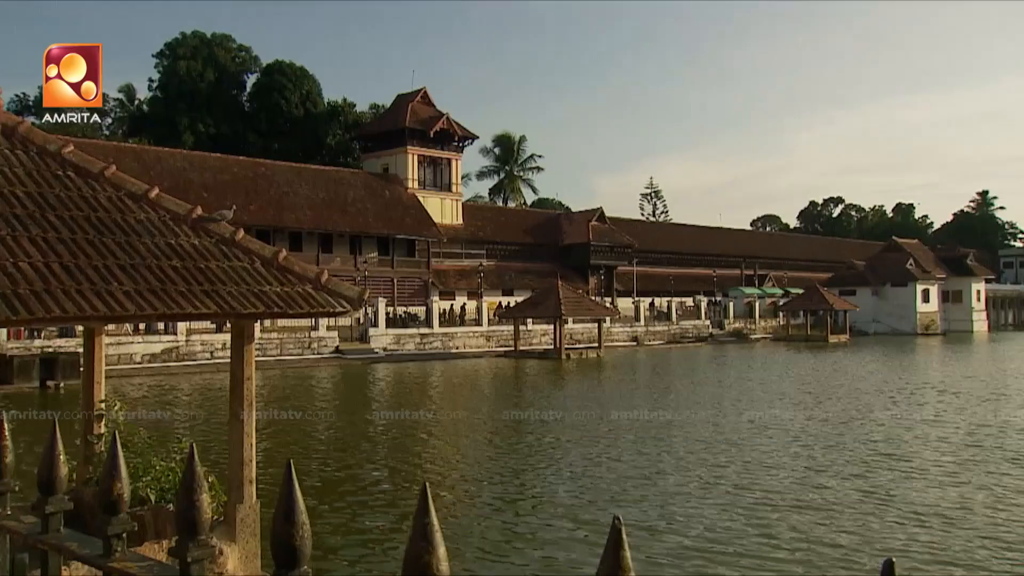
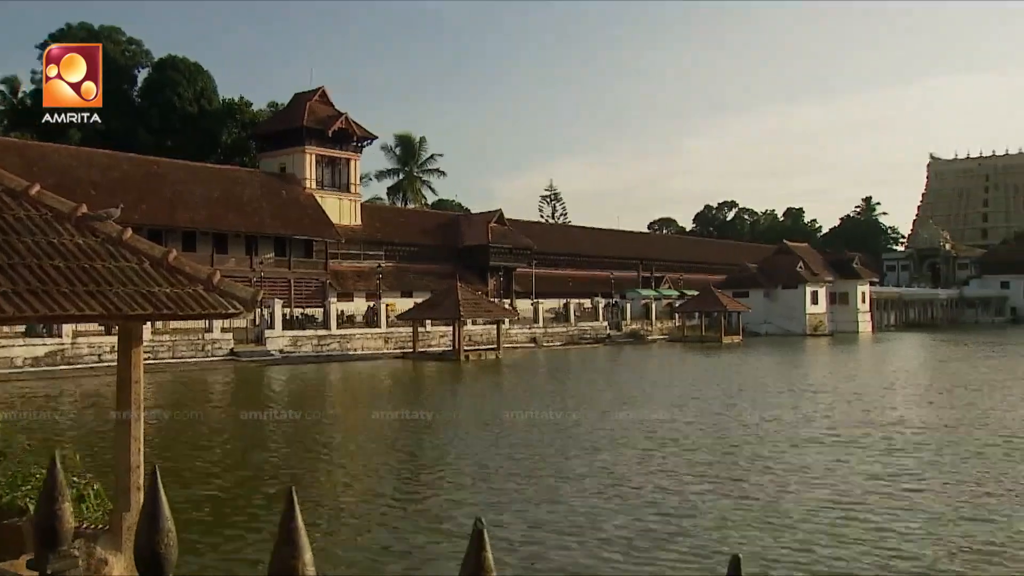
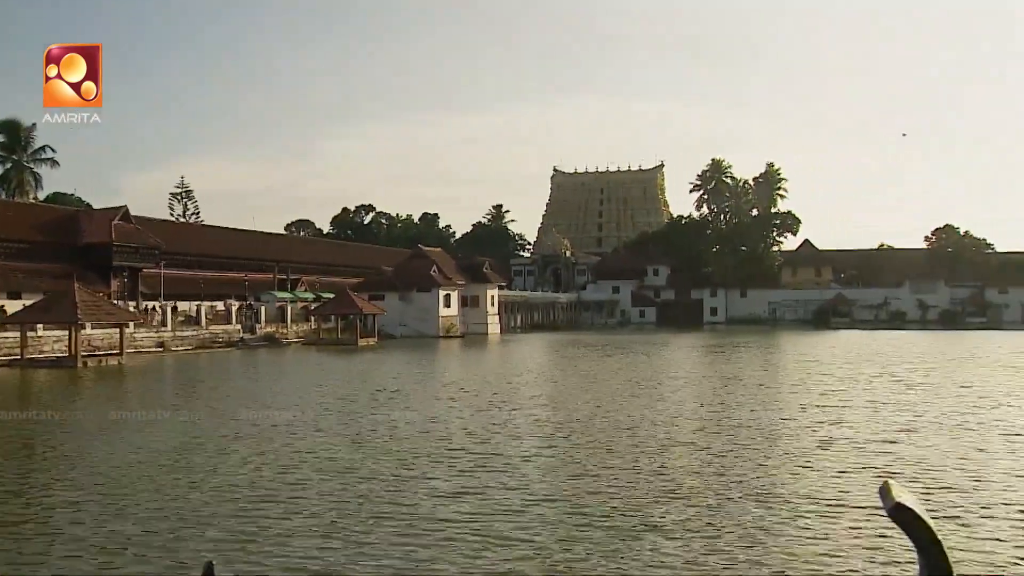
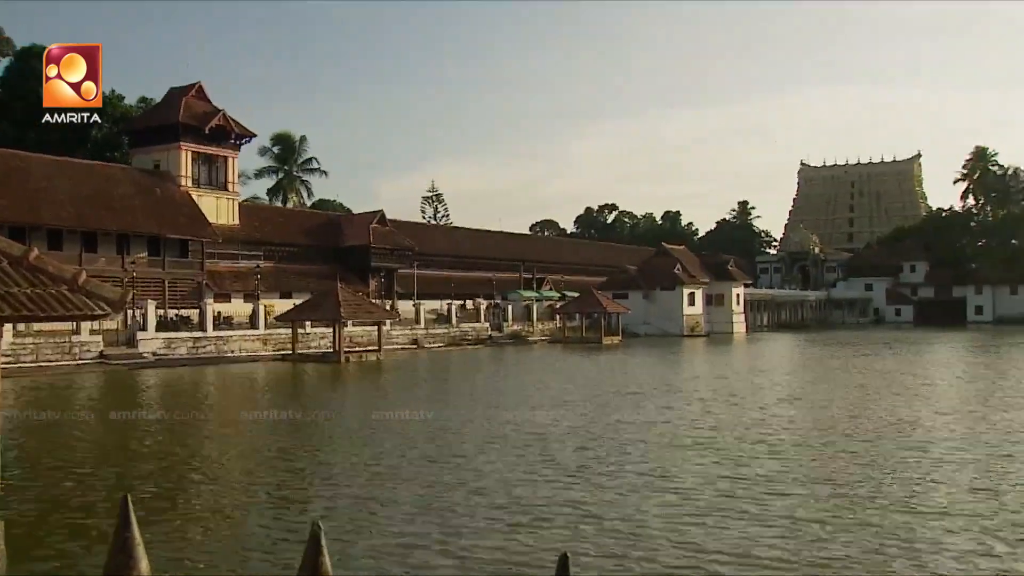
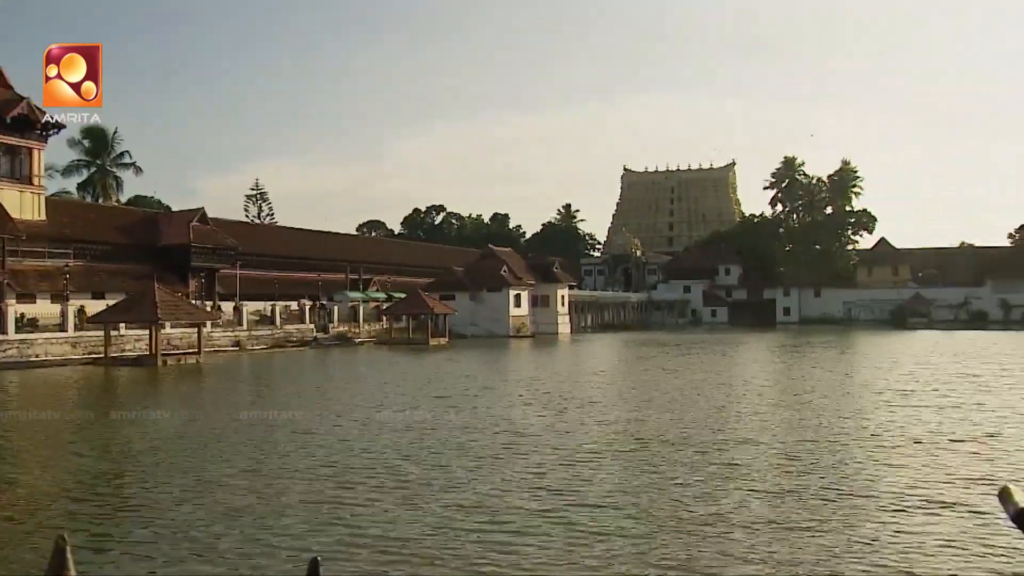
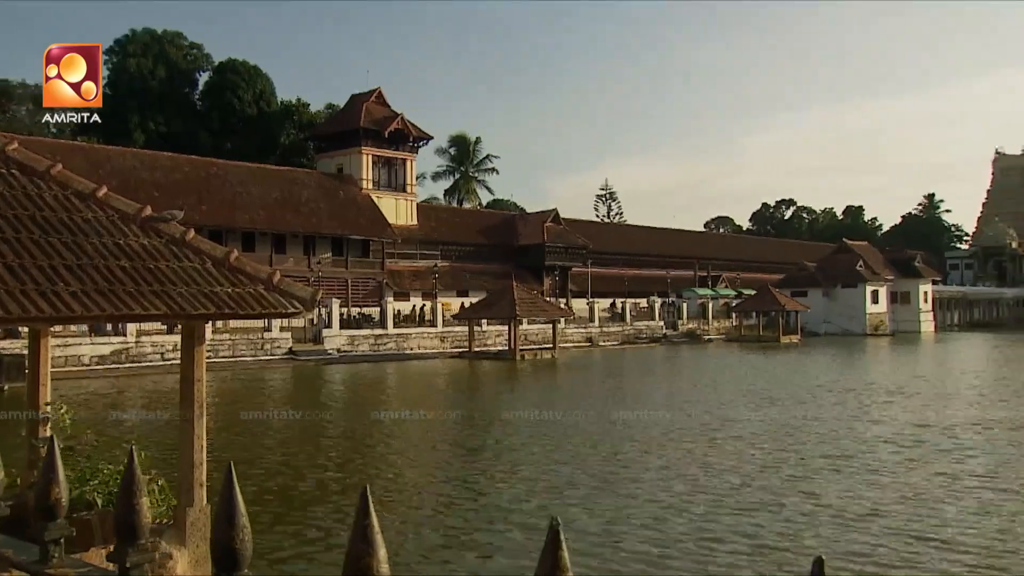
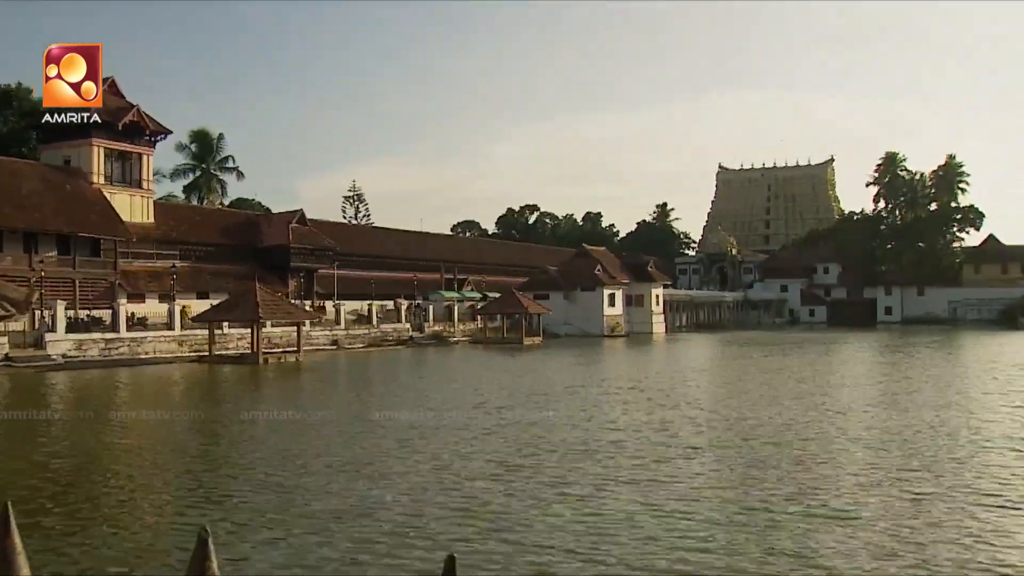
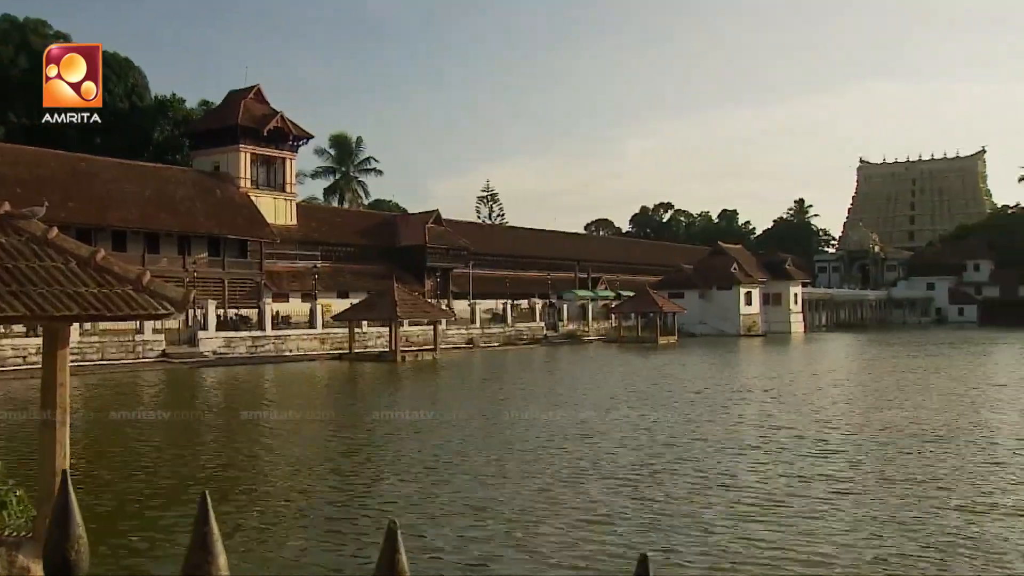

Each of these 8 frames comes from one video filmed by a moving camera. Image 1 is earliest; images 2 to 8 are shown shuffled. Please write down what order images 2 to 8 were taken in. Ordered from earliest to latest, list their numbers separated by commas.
6, 2, 8, 4, 7, 5, 3
